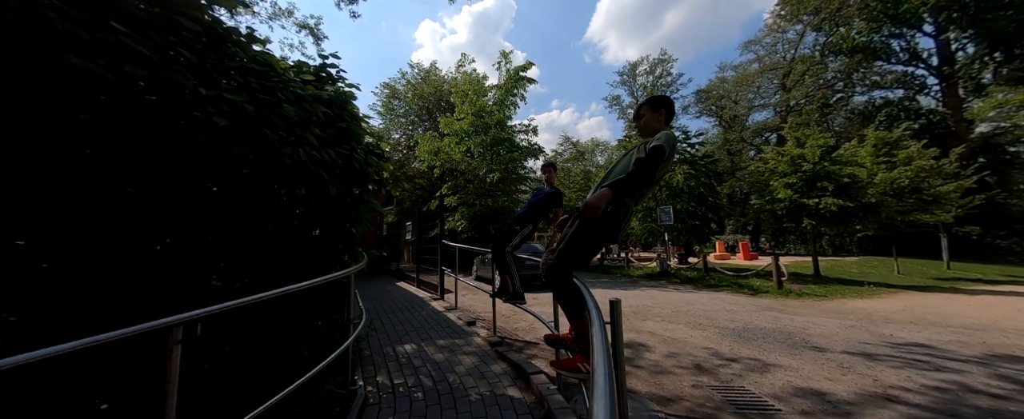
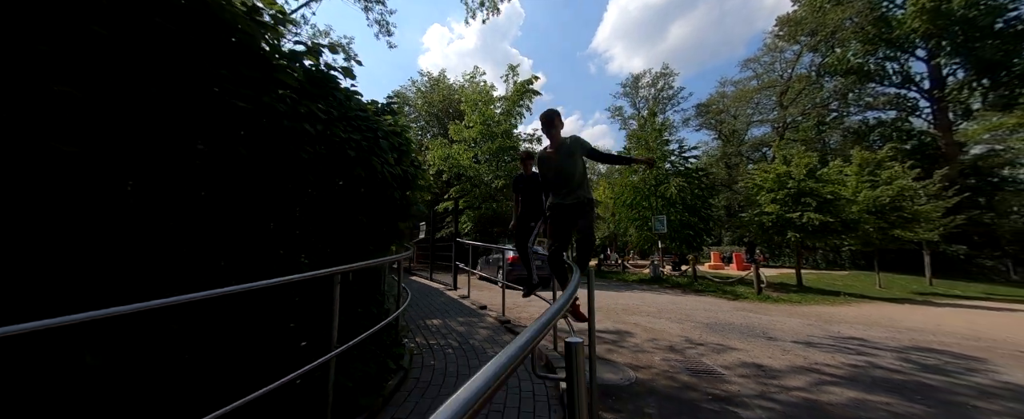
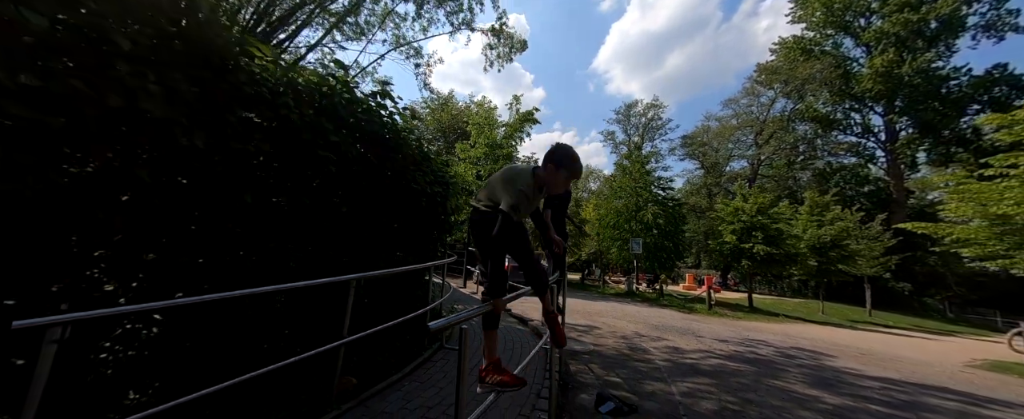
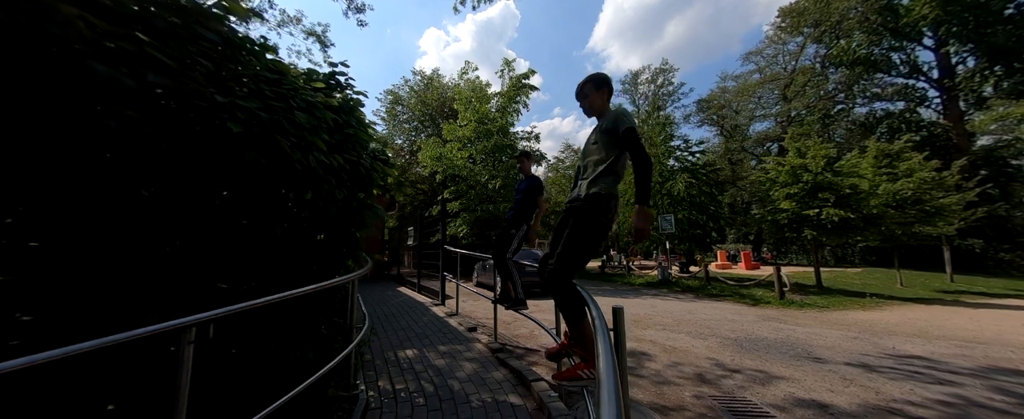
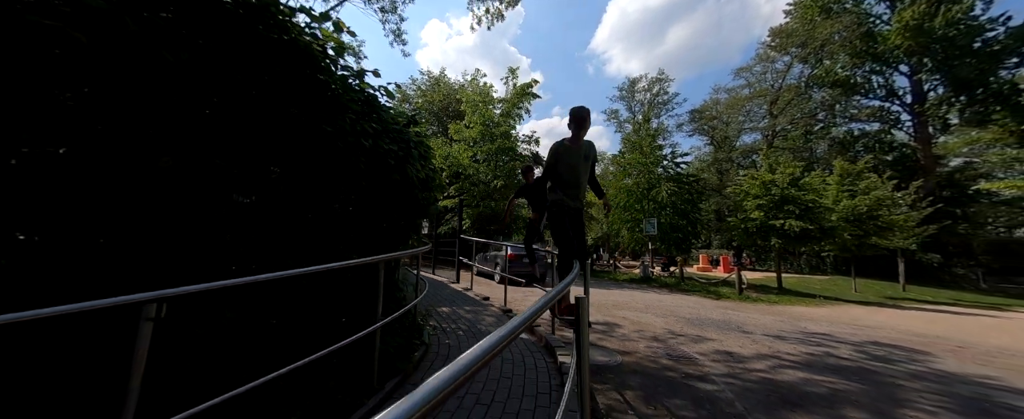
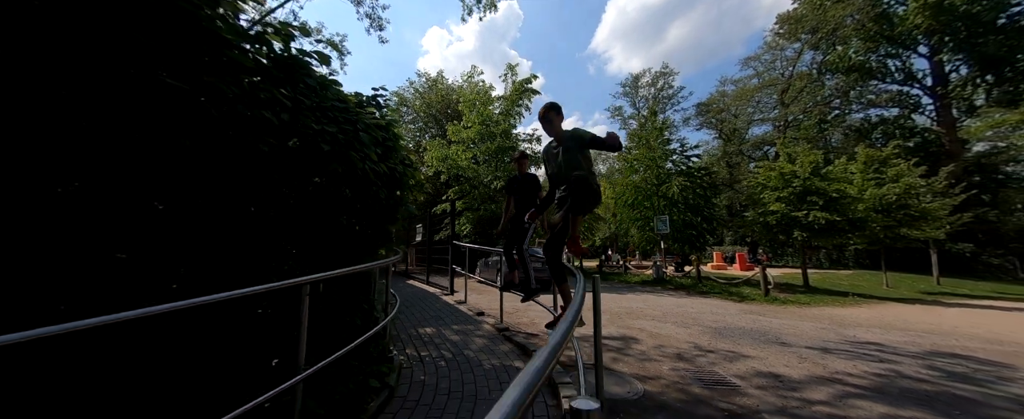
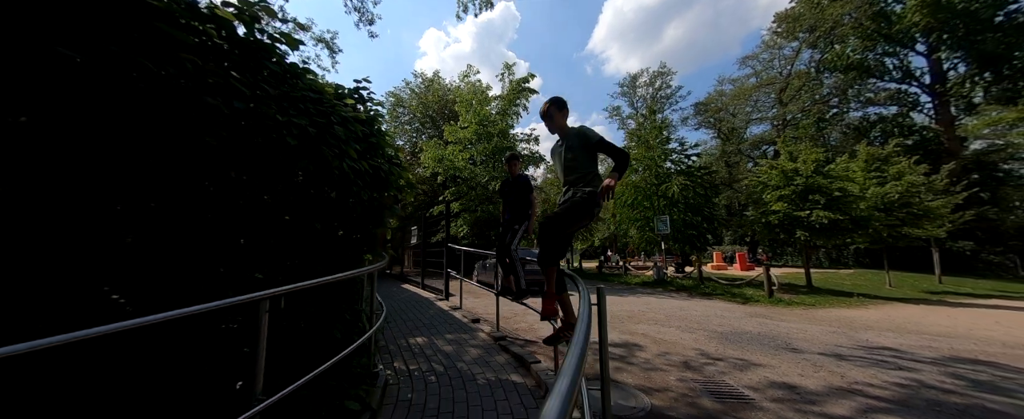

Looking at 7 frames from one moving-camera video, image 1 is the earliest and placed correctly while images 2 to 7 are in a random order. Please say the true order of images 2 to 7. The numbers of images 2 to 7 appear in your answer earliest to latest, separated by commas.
4, 7, 6, 2, 5, 3
